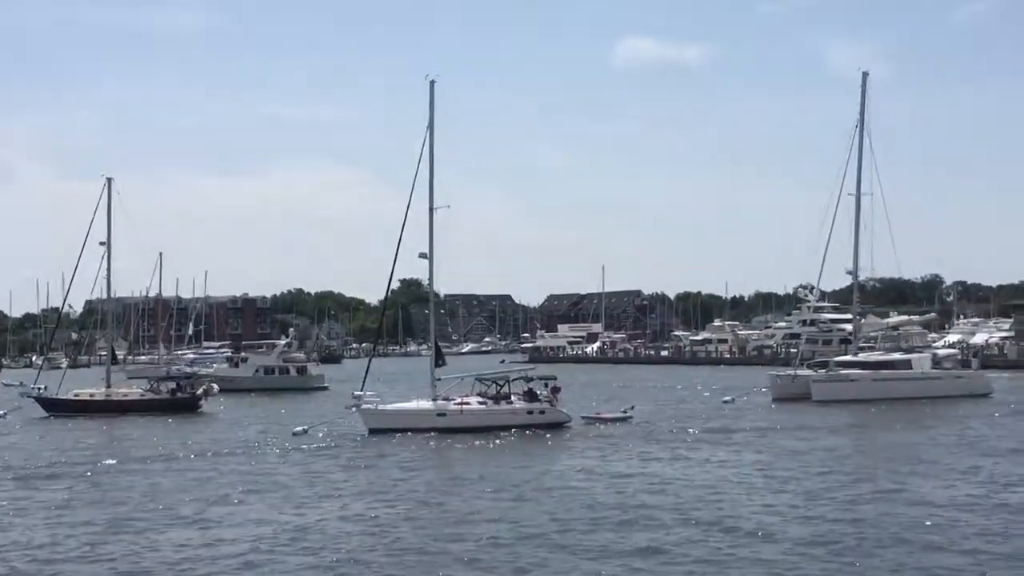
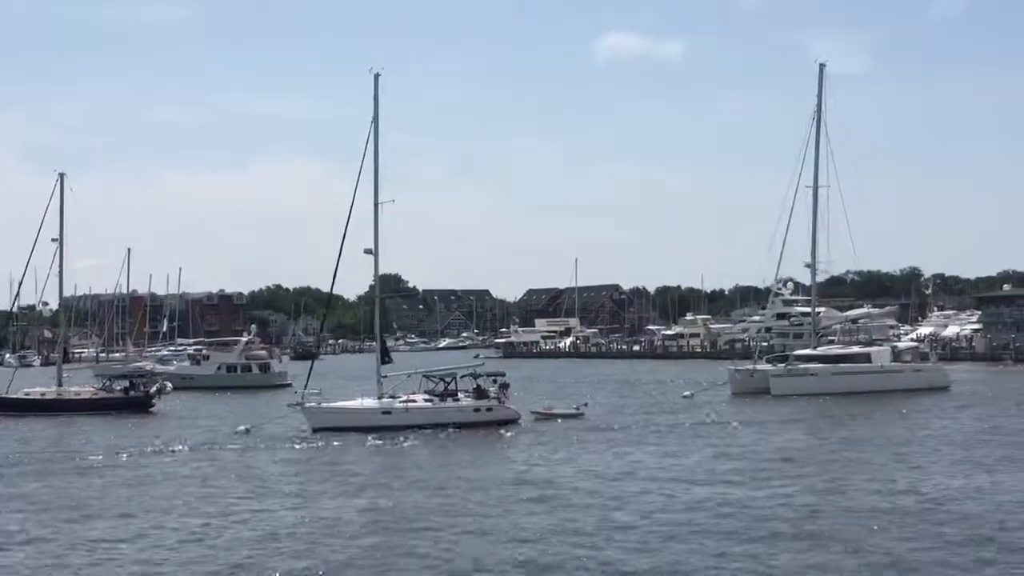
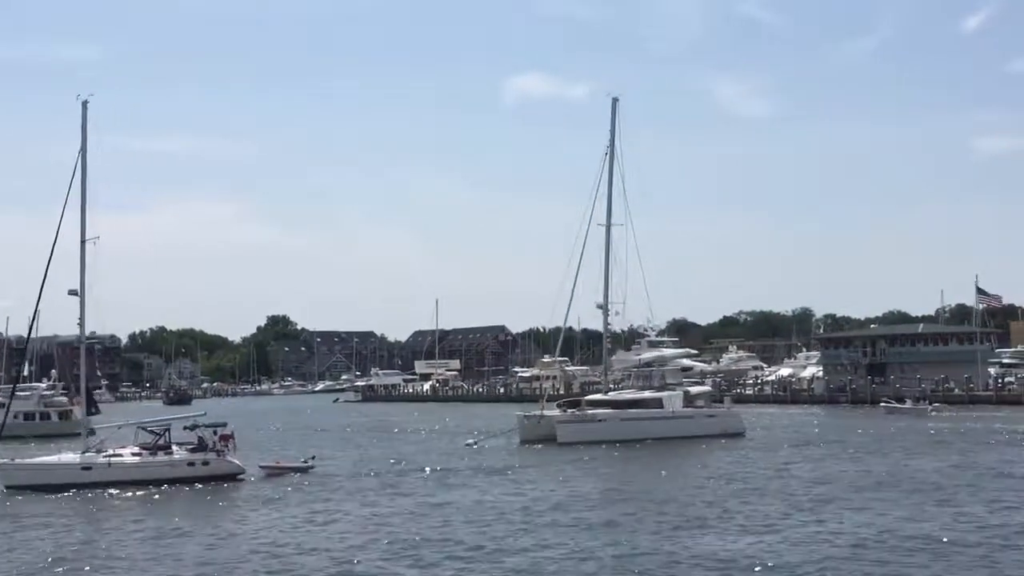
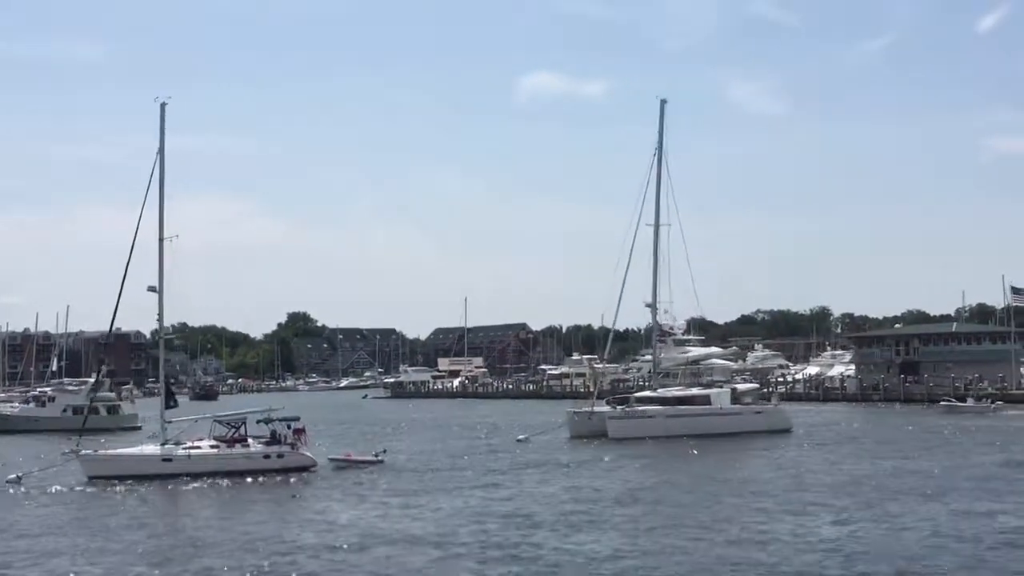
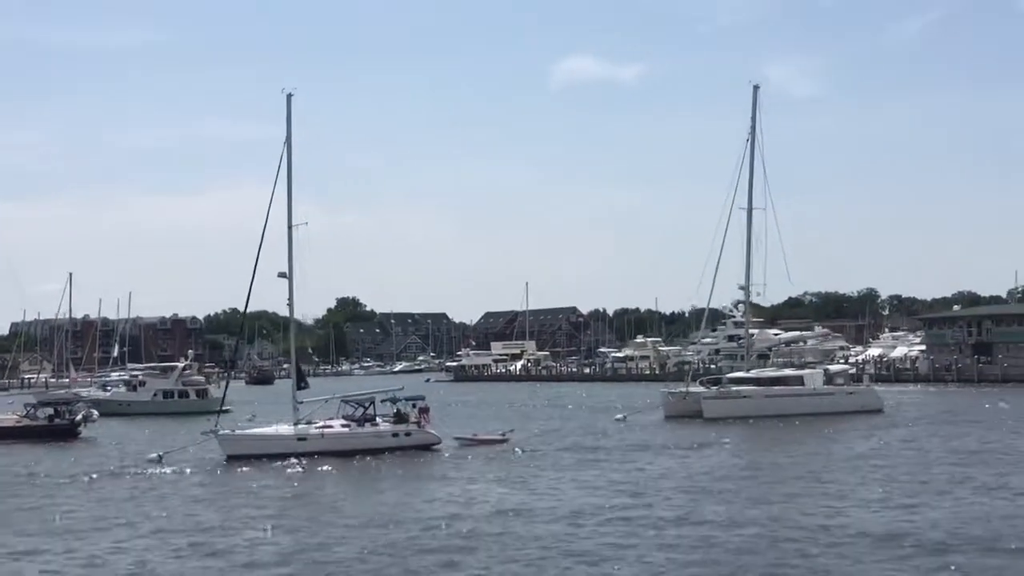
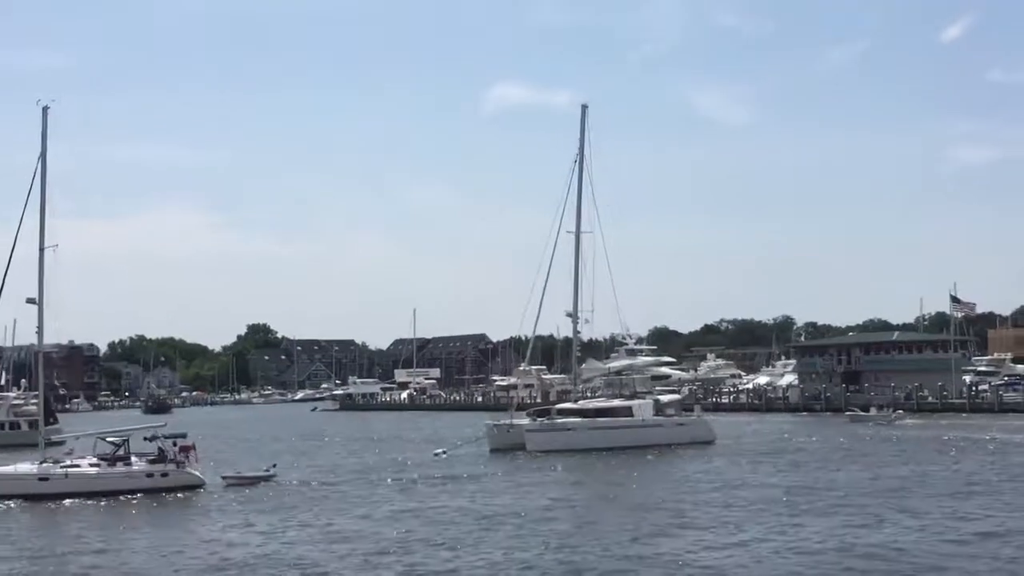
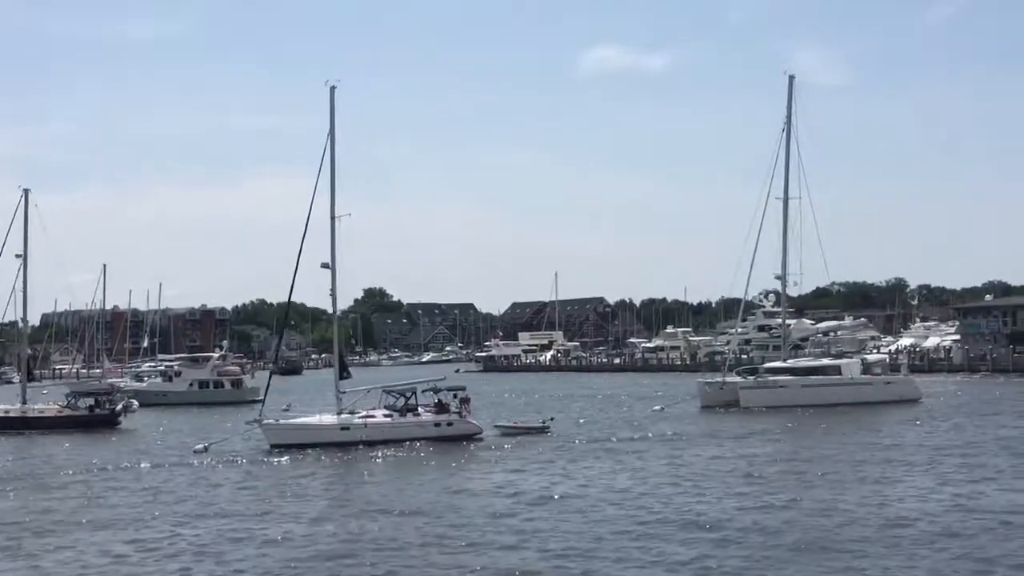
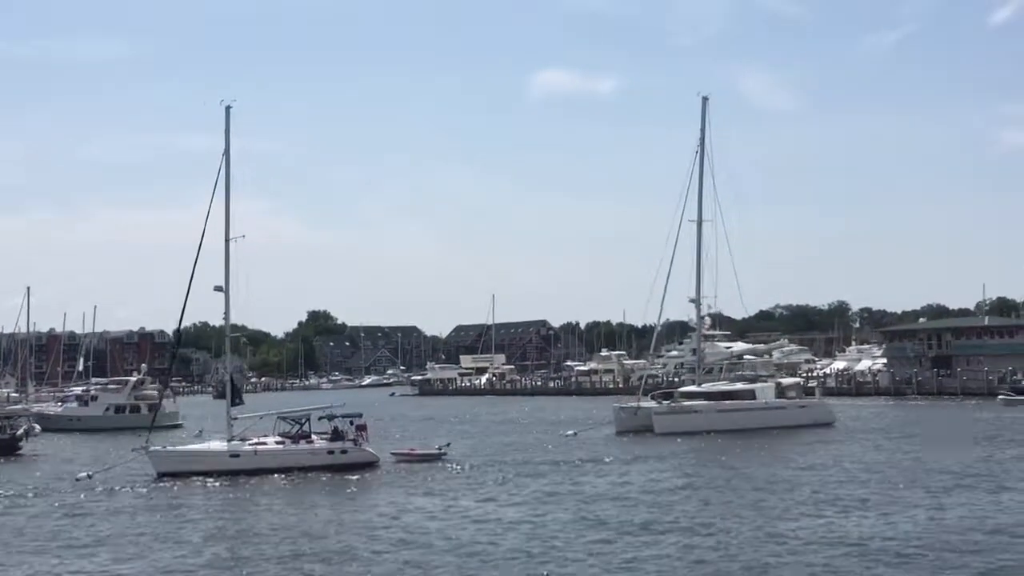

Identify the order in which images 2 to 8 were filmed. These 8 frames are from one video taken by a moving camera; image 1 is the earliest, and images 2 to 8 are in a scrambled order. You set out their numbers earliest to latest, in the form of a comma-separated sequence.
2, 7, 5, 8, 4, 3, 6
